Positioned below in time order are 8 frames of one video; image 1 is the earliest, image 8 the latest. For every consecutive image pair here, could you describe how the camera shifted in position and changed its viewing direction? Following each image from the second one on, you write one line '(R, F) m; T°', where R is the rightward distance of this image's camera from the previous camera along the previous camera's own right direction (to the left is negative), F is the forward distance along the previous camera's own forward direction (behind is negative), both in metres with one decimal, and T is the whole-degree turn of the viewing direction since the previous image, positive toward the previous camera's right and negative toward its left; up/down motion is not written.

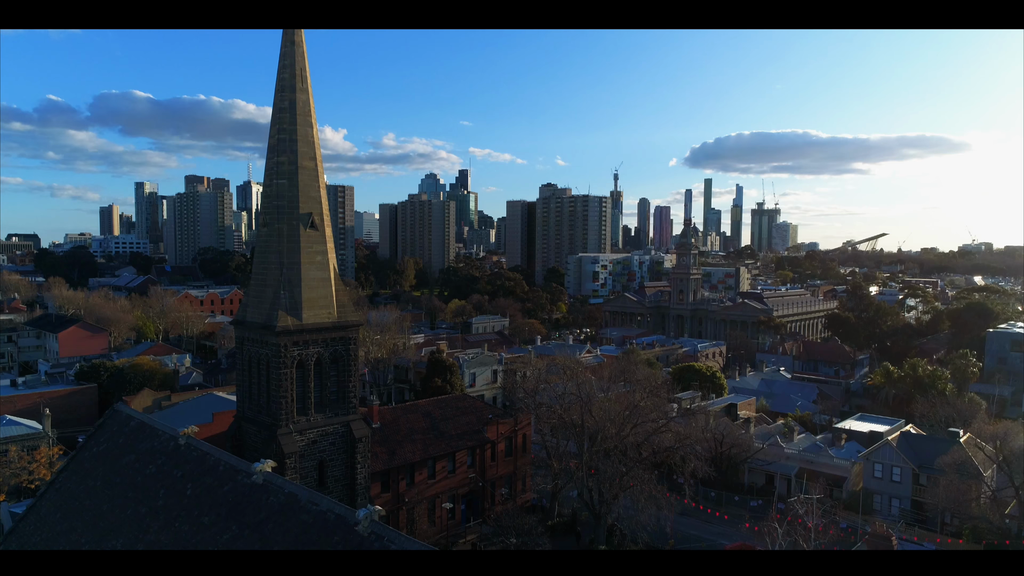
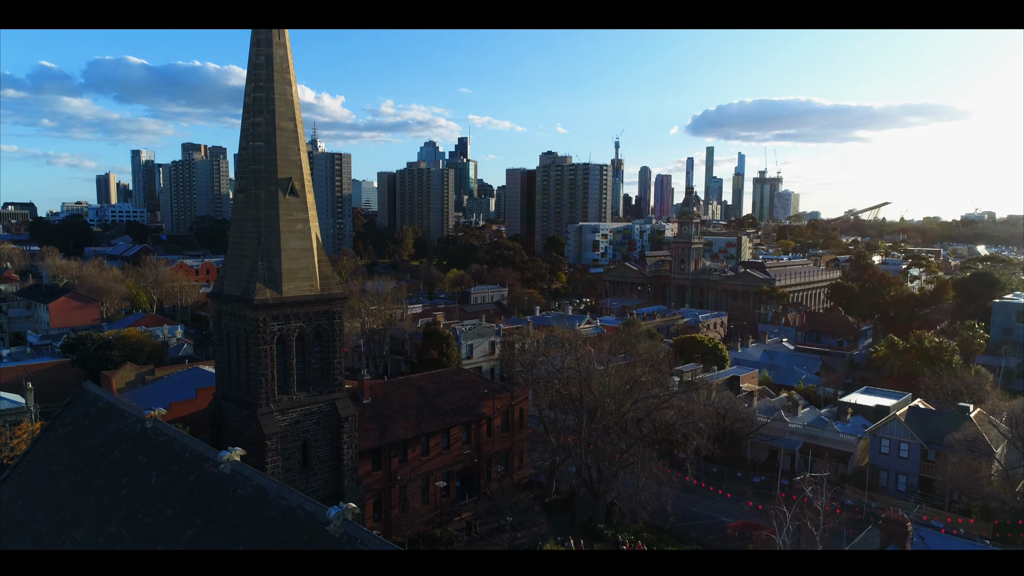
(+0.1, +1.2) m; 0°
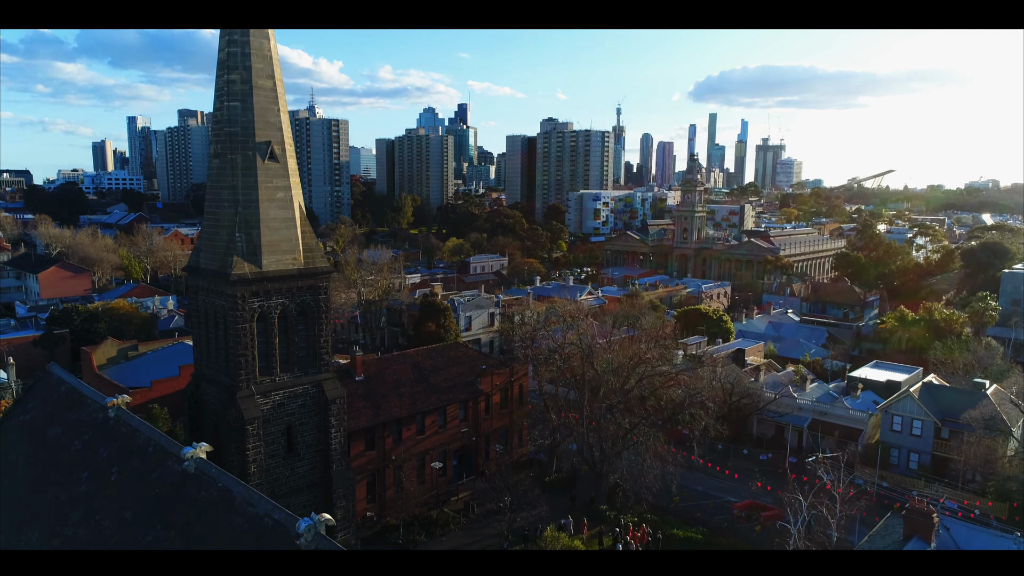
(0.0, +1.3) m; 0°
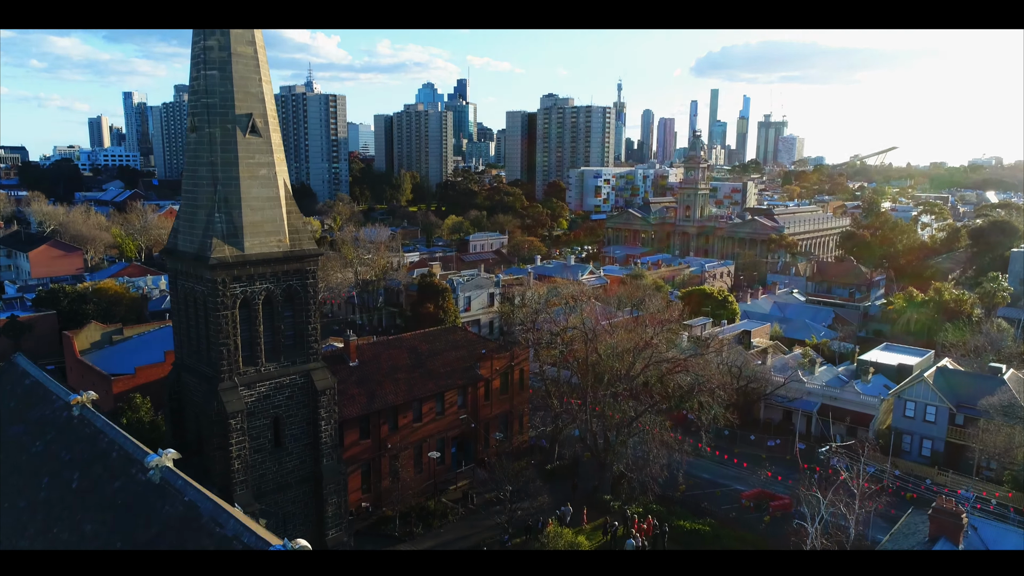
(0.0, +1.1) m; 0°
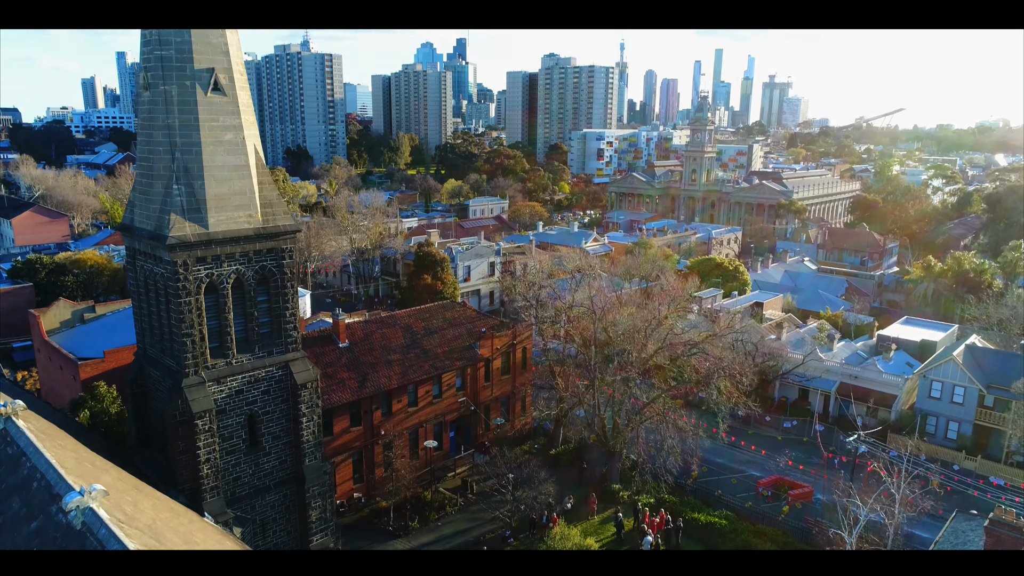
(-0.1, +1.8) m; 0°
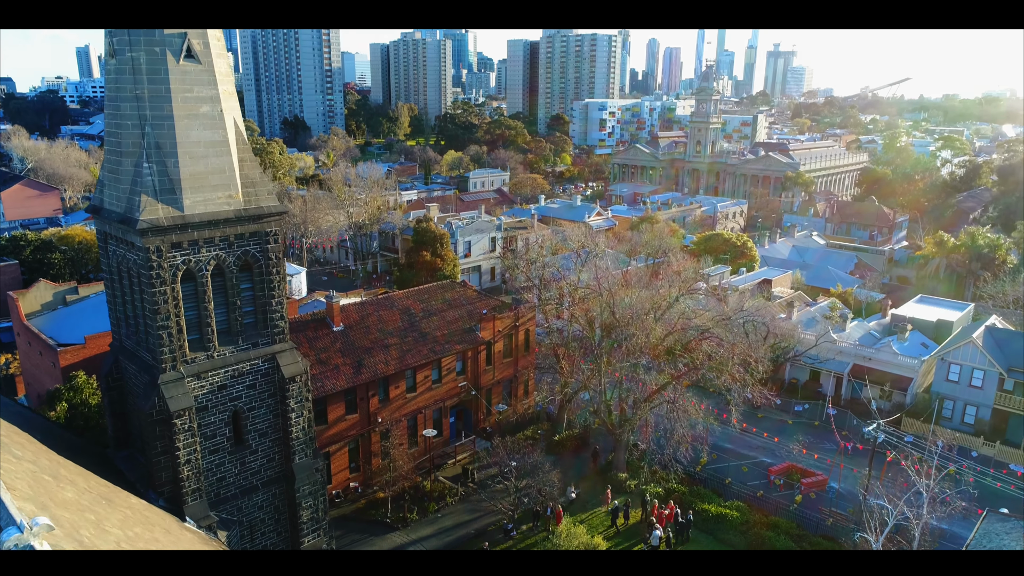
(-0.1, +1.1) m; 0°
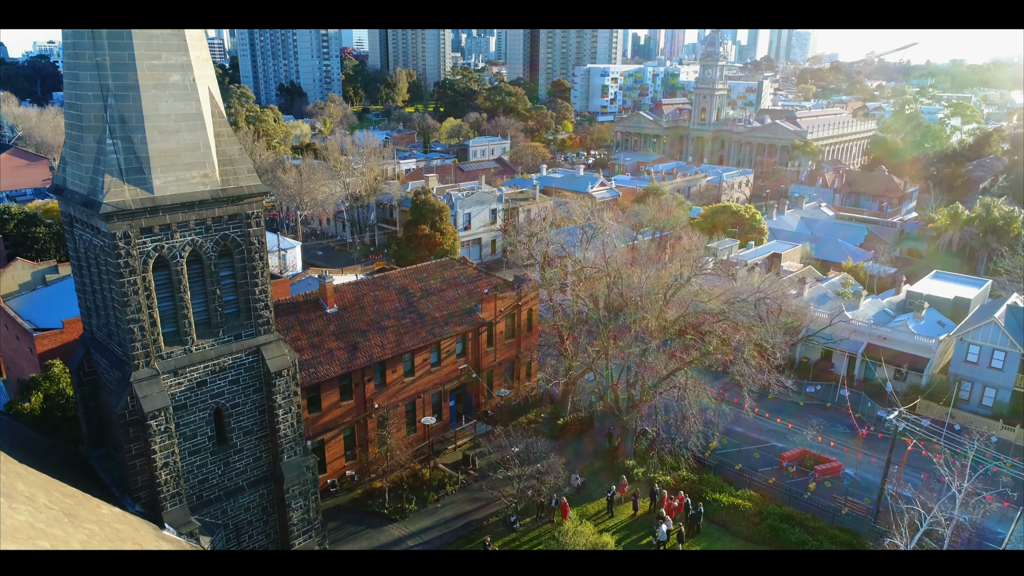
(-0.1, +1.1) m; 0°
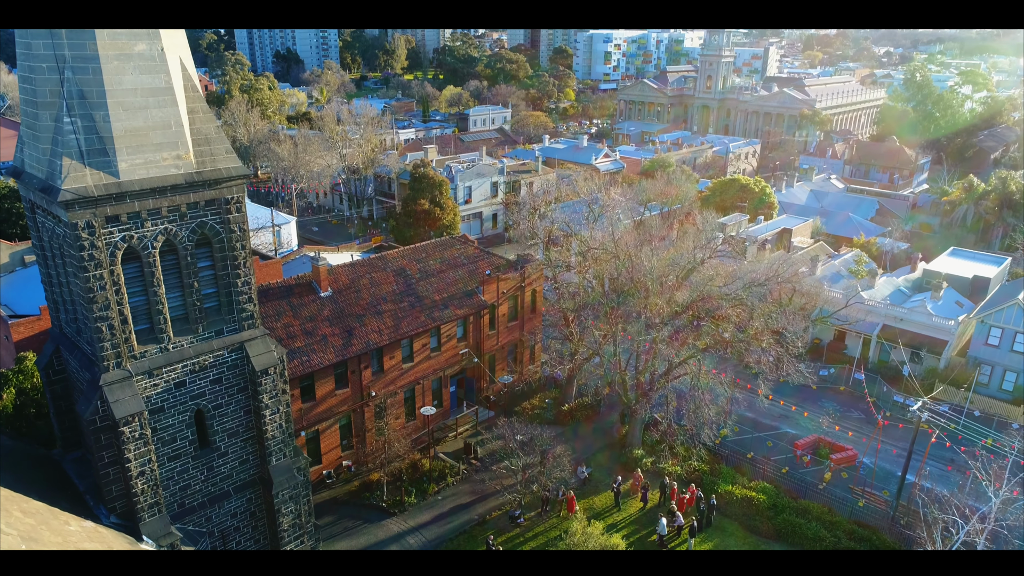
(-0.1, +1.0) m; 0°
